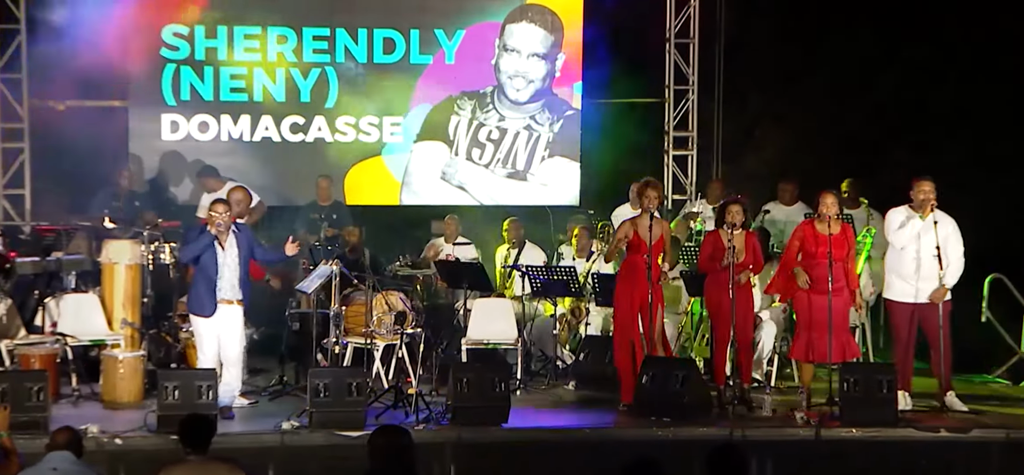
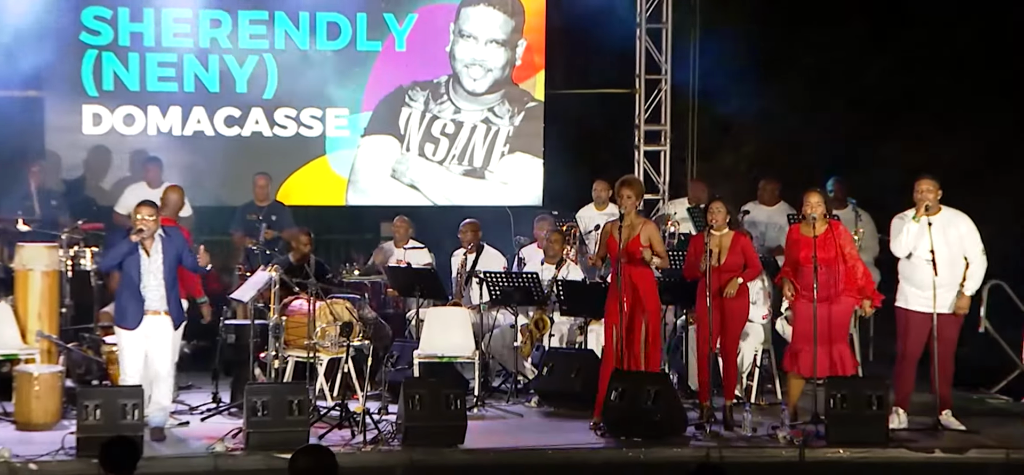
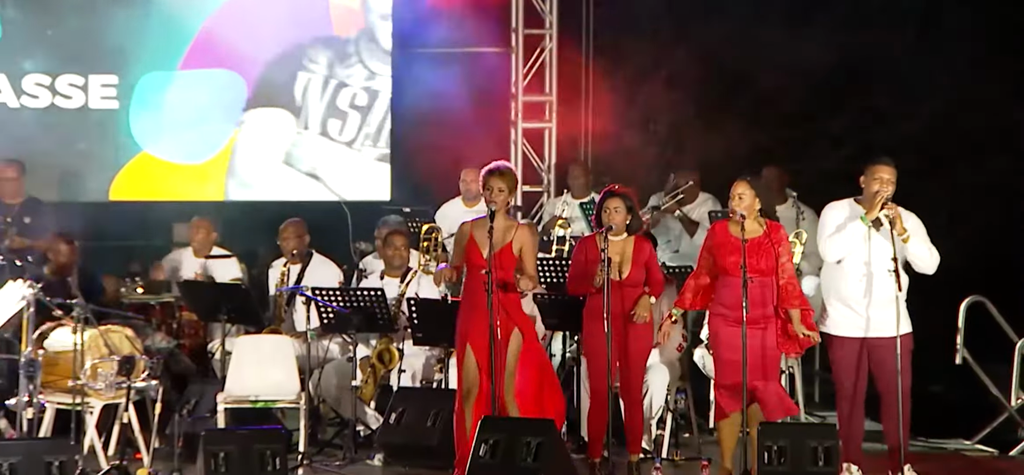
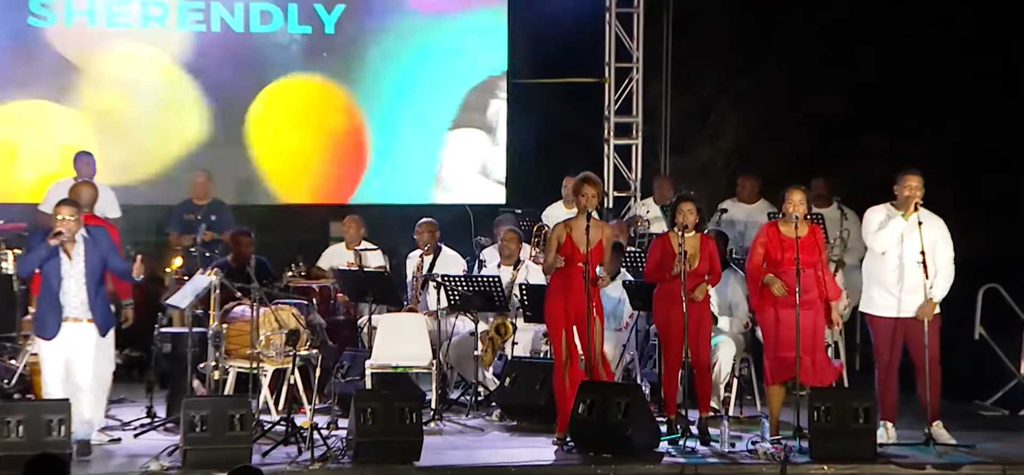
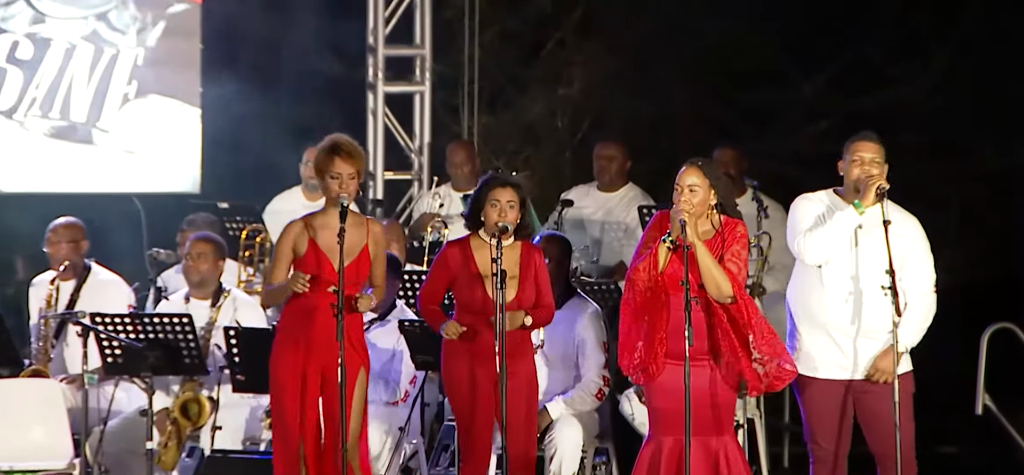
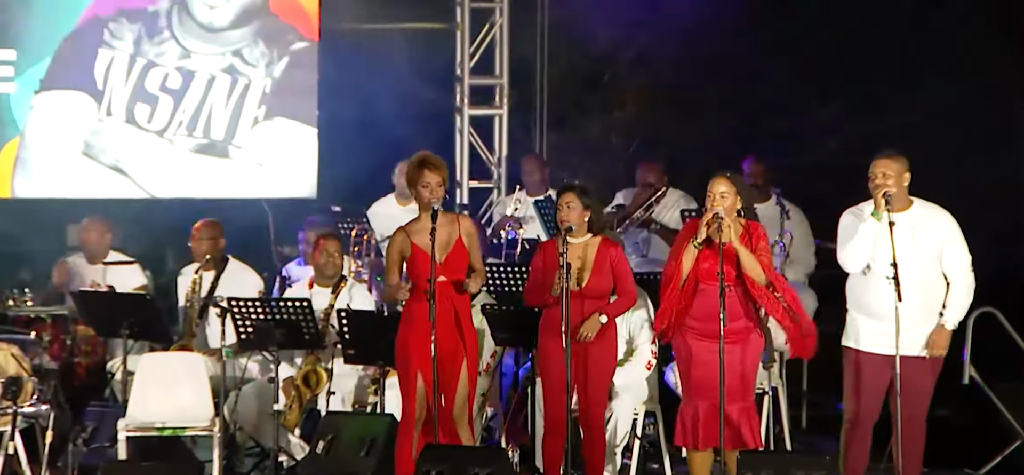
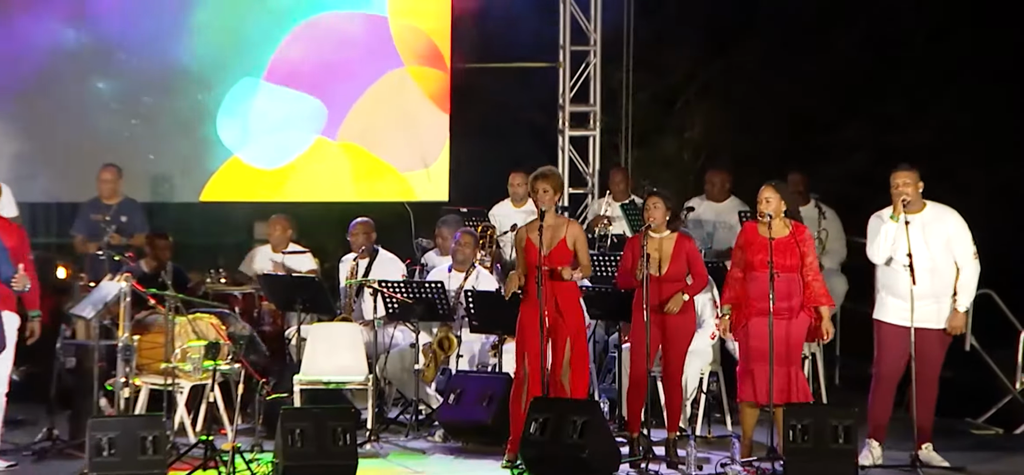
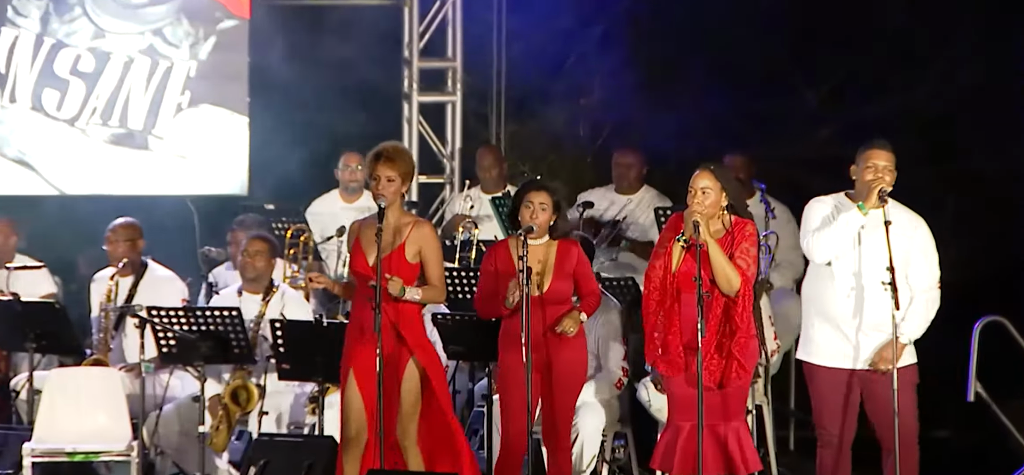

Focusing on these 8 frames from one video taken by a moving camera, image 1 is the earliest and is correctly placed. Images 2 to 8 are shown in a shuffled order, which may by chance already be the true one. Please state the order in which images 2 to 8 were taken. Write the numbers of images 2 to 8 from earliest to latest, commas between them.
2, 4, 7, 3, 6, 8, 5
